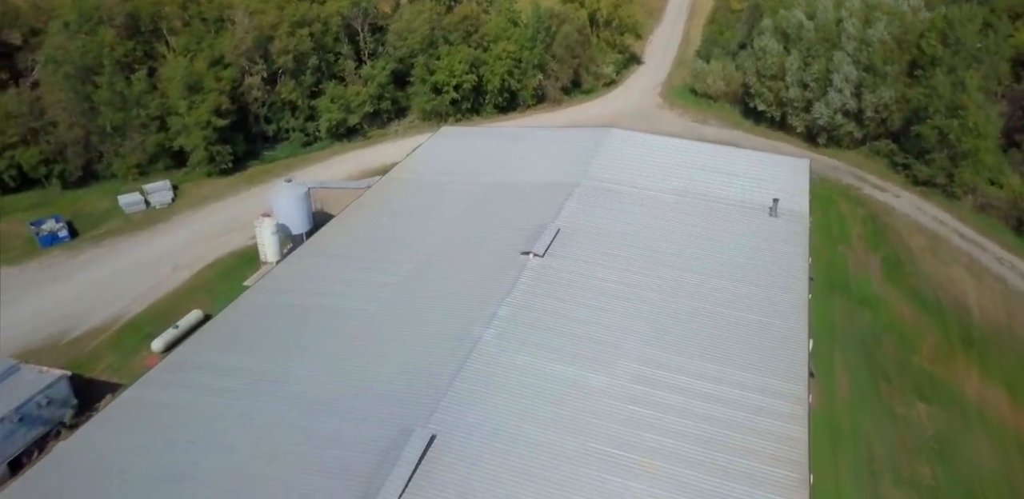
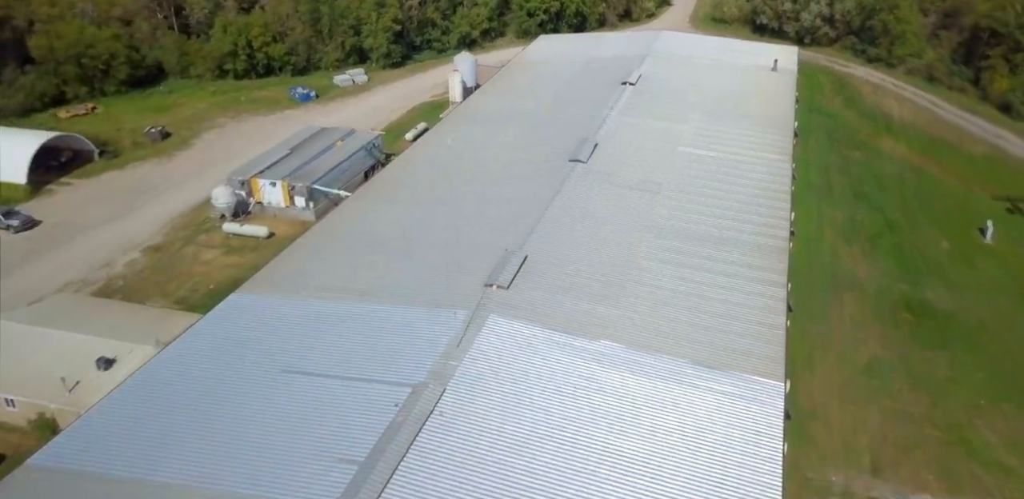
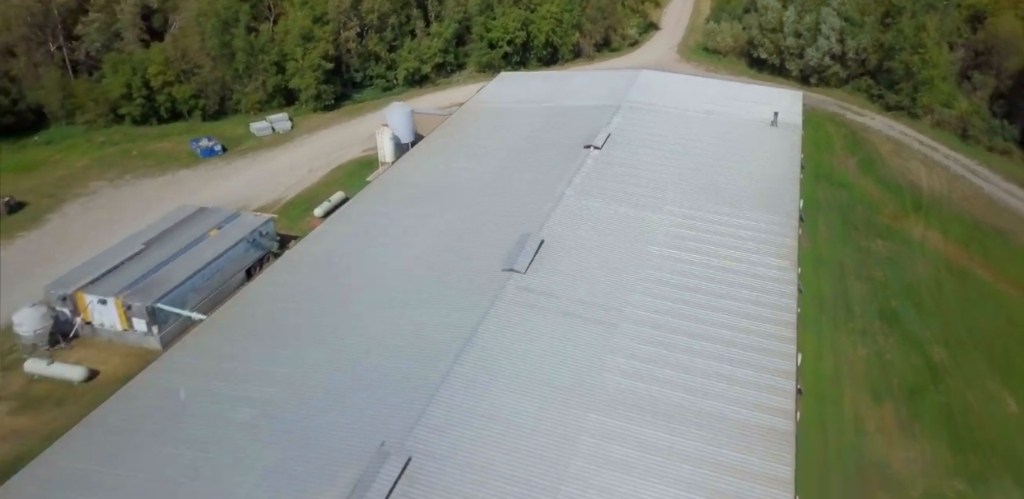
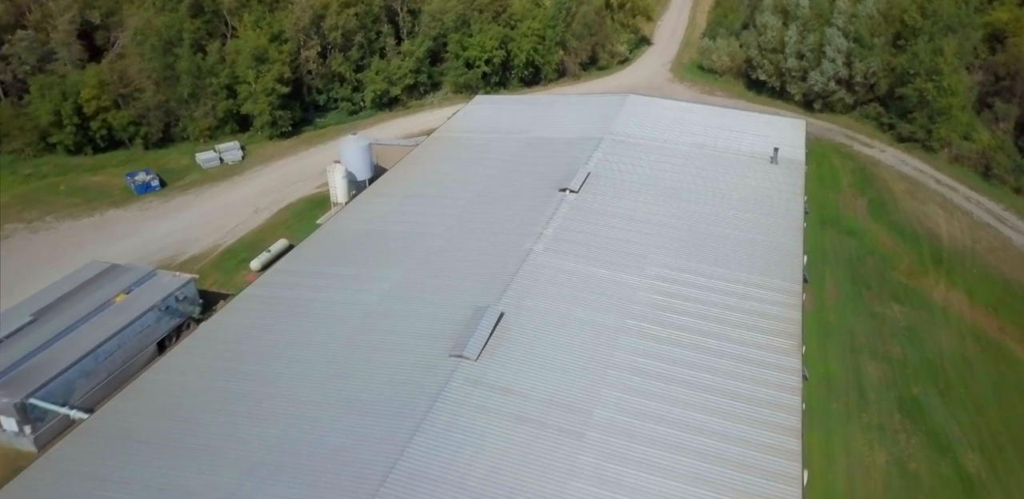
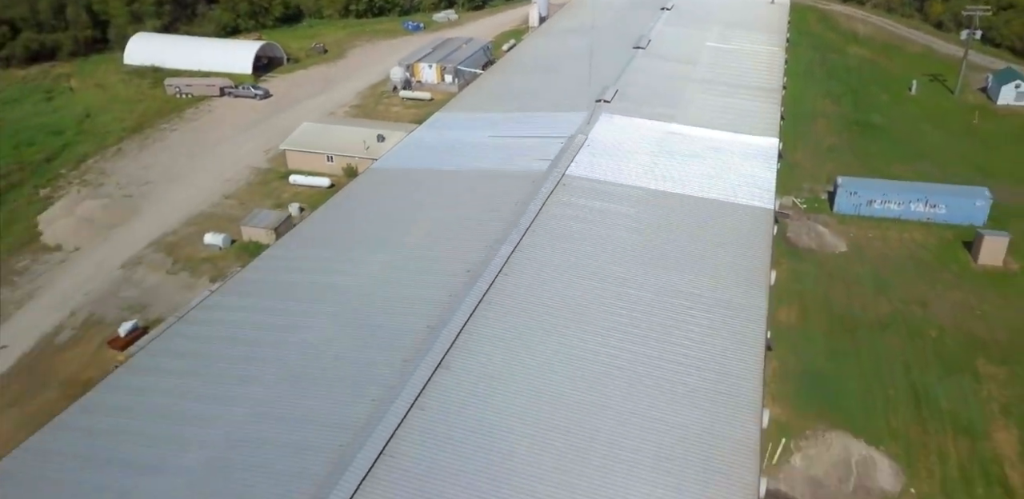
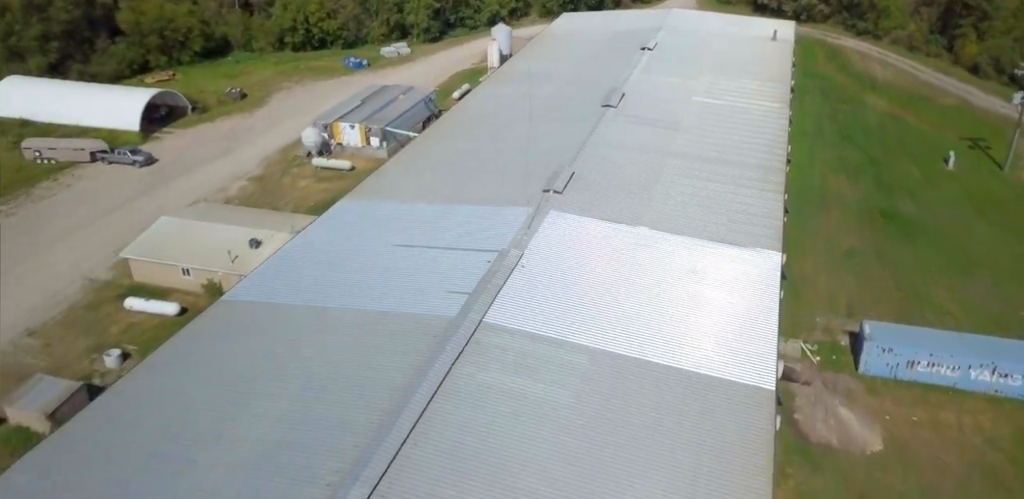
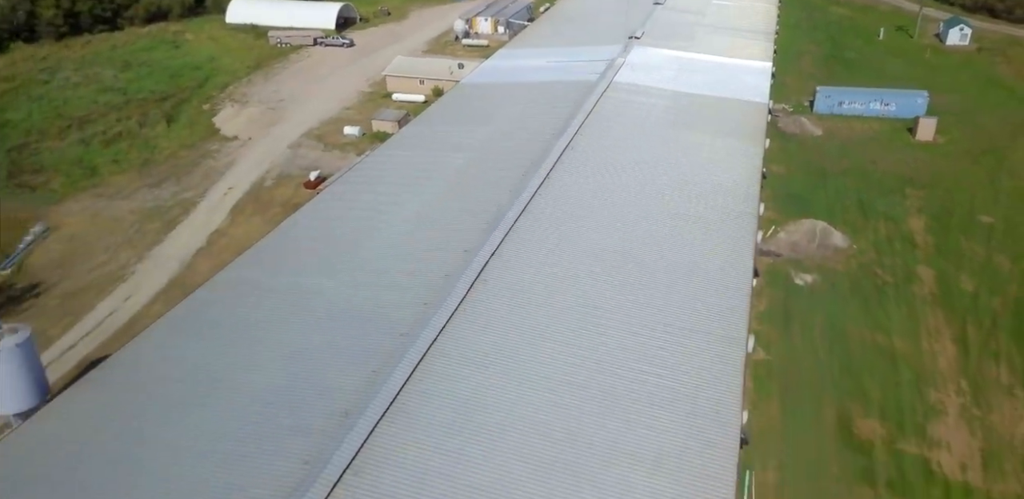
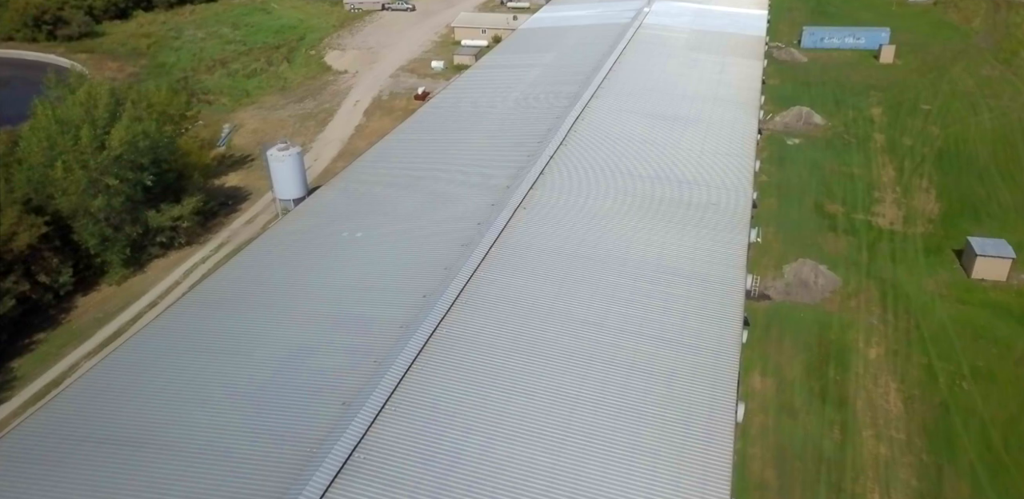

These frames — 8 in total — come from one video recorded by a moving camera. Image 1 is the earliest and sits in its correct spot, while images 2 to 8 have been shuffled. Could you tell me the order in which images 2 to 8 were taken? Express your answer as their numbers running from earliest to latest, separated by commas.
4, 3, 2, 6, 5, 7, 8
